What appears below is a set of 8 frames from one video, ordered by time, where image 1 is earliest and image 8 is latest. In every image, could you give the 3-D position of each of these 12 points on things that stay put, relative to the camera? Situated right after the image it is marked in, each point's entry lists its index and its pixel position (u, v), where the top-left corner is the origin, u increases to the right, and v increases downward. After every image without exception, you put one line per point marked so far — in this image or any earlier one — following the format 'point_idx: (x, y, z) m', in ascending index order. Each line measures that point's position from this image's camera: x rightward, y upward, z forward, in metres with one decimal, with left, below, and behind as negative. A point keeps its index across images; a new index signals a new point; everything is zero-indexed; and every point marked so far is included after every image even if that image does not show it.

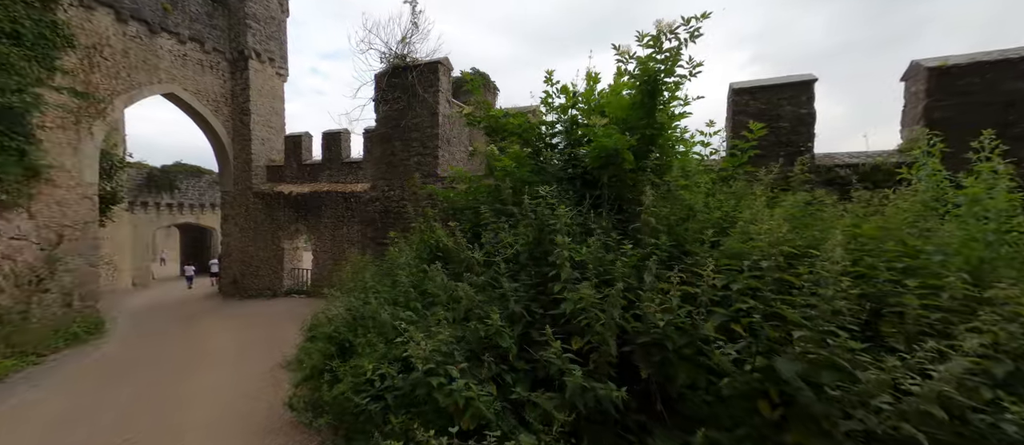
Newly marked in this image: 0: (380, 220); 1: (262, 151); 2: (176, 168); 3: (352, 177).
0: (-1.8, 0.0, +5.1) m
1: (-7.7, +2.2, +11.2) m
2: (-17.1, +2.7, +18.9) m
3: (-4.3, +1.1, +9.8) m
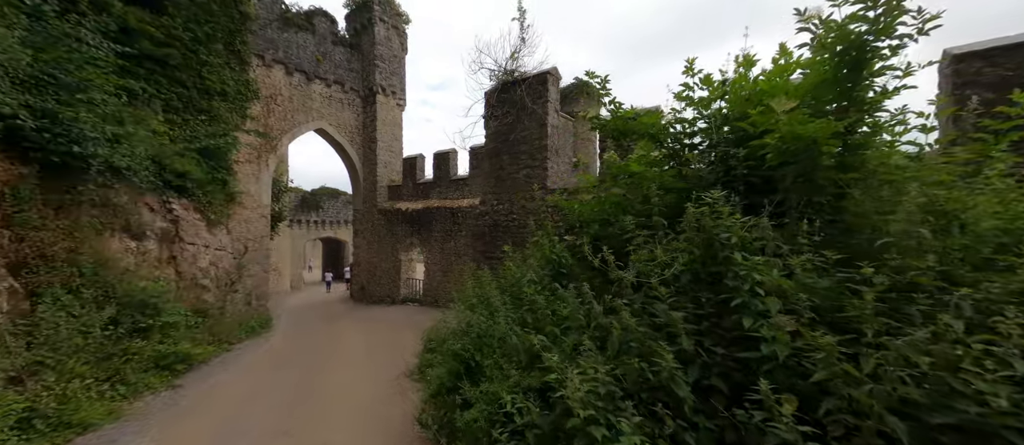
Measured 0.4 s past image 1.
0: (-0.3, -0.1, +5.1) m
1: (-4.4, +1.7, +12.6) m
2: (-11.6, +1.9, +22.5) m
3: (-1.5, +0.8, +10.4) m
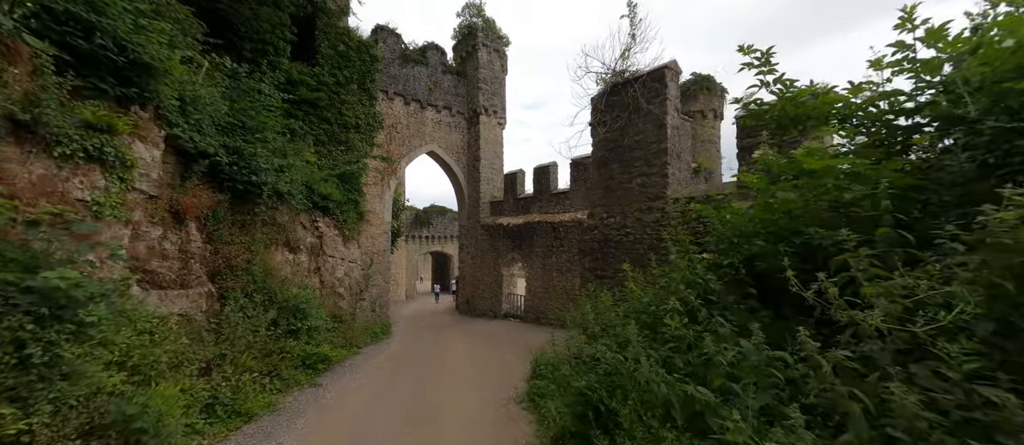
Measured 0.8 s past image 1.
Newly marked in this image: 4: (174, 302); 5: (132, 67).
0: (+1.1, -0.3, +4.8) m
1: (-0.9, +1.2, +13.1) m
2: (-5.2, +0.9, +24.5) m
3: (+1.4, +0.4, +10.2) m
4: (-3.8, -0.9, +4.1) m
5: (-4.0, +1.6, +3.9) m
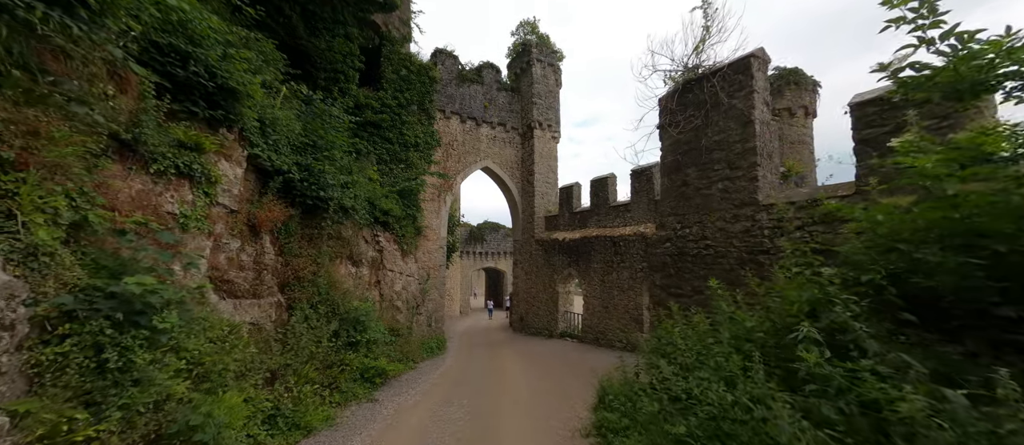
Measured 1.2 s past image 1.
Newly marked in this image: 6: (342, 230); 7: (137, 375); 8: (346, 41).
0: (+1.8, -0.5, +4.3) m
1: (+1.0, +0.7, +12.9) m
2: (-1.7, -0.1, +24.7) m
3: (+2.8, 0.0, +9.6) m
4: (-3.1, -1.0, +4.3) m
5: (-3.3, +1.5, +4.3) m
6: (-3.1, -0.1, +6.8) m
7: (-2.4, -1.0, +2.4) m
8: (-4.5, +4.9, +10.1) m
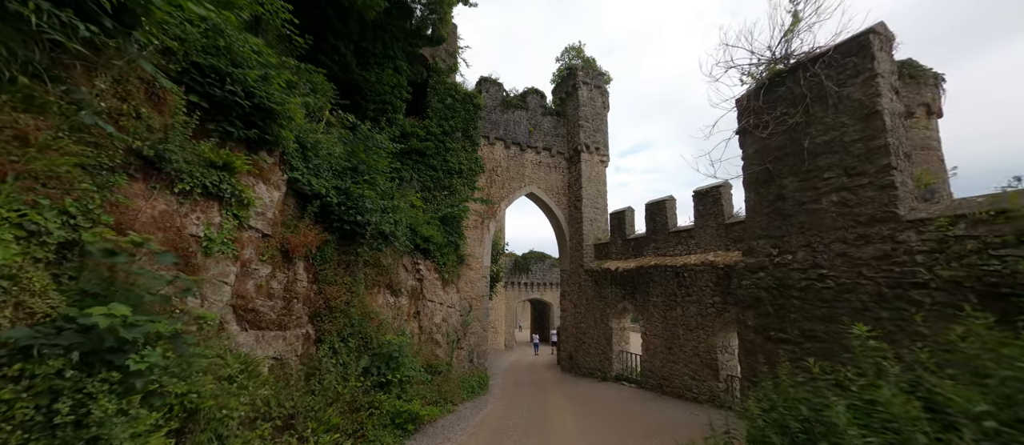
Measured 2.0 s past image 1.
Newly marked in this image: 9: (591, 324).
0: (+2.3, -0.7, +3.4) m
1: (+2.6, -0.2, +12.1) m
2: (+1.3, -2.1, +24.1) m
3: (+4.0, -0.6, +8.6) m
4: (-2.6, -1.3, +3.9) m
5: (-2.8, +1.2, +4.1) m
6: (-2.3, -0.6, +6.5) m
7: (-2.1, -1.1, +2.0) m
8: (-3.3, +4.2, +10.4) m
9: (+2.4, -3.0, +11.0) m
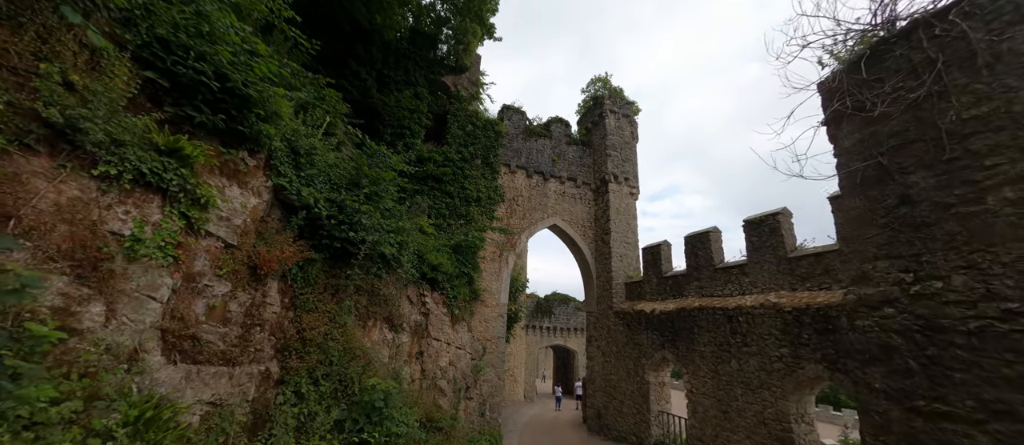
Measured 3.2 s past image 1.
0: (+2.4, -0.7, +2.2) m
1: (+3.2, -1.3, +10.9) m
2: (+2.6, -4.5, +22.7) m
3: (+4.4, -1.3, +7.3) m
4: (-2.5, -1.3, +3.0) m
5: (-2.7, +1.2, +3.5) m
6: (-2.0, -0.9, +5.6) m
7: (-2.1, -0.9, +1.1) m
8: (-2.6, +3.4, +10.1) m
9: (+2.8, -3.9, +9.5) m
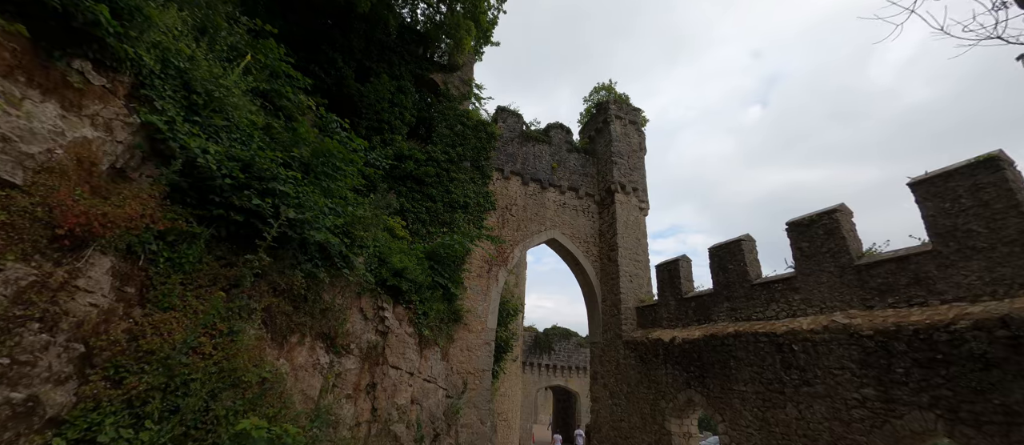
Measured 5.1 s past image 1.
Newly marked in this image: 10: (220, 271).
0: (+2.1, -0.2, +0.7) m
1: (+3.0, -1.7, +9.3) m
2: (+2.4, -6.0, +20.7) m
3: (+4.1, -1.4, +5.7) m
4: (-2.7, -0.8, +1.5) m
5: (-2.9, +1.6, +2.3) m
6: (-2.3, -0.7, +4.1) m
7: (-2.4, -0.2, -0.4) m
8: (-2.8, +3.2, +9.0) m
9: (+2.6, -4.1, +7.7) m
10: (-2.5, -0.4, +3.2) m
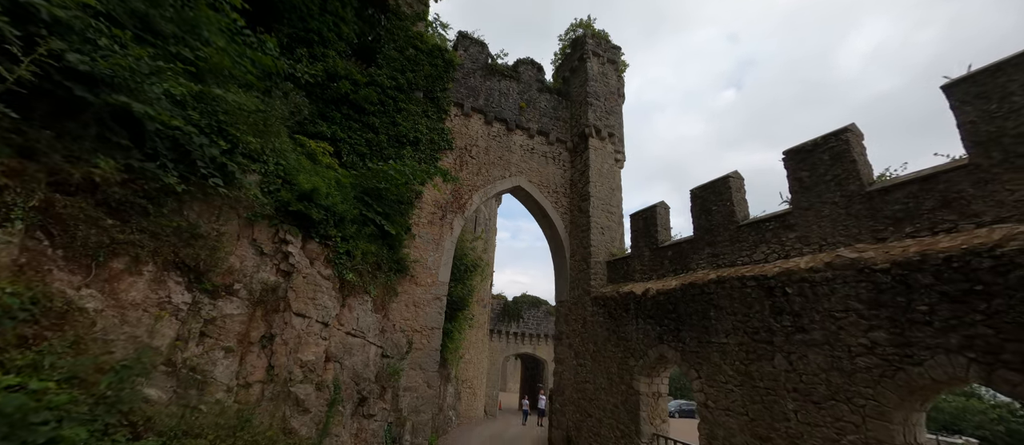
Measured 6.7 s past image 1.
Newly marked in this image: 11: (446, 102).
0: (+1.8, +0.4, -0.2) m
1: (+2.0, -0.4, +8.4) m
2: (+0.6, -4.0, +20.0) m
3: (+3.4, -0.4, +4.9) m
4: (-3.1, 0.0, +0.2) m
5: (-3.2, +2.4, +0.8) m
6: (-2.8, +0.2, +2.9) m
7: (-2.6, +0.4, -1.7) m
8: (-3.6, +4.4, +7.4) m
9: (+1.7, -3.0, +7.0) m
10: (-3.0, +0.5, +1.9) m
11: (-1.5, +2.7, +8.2) m
